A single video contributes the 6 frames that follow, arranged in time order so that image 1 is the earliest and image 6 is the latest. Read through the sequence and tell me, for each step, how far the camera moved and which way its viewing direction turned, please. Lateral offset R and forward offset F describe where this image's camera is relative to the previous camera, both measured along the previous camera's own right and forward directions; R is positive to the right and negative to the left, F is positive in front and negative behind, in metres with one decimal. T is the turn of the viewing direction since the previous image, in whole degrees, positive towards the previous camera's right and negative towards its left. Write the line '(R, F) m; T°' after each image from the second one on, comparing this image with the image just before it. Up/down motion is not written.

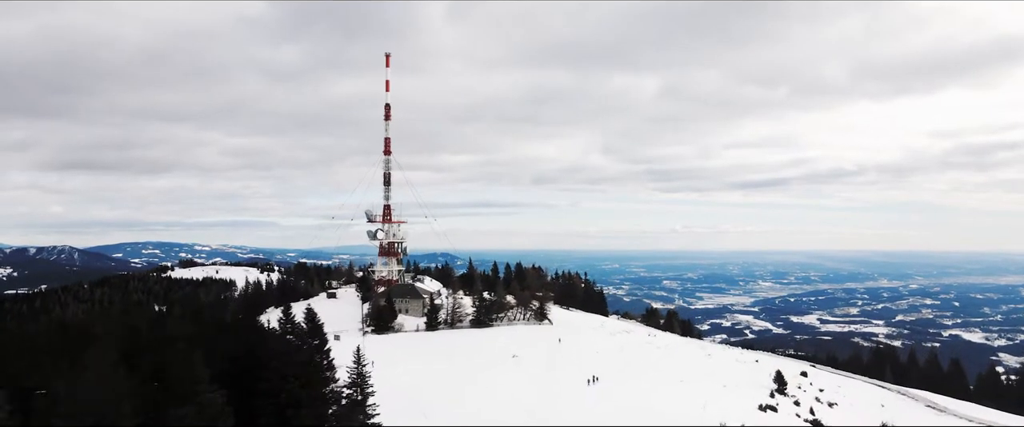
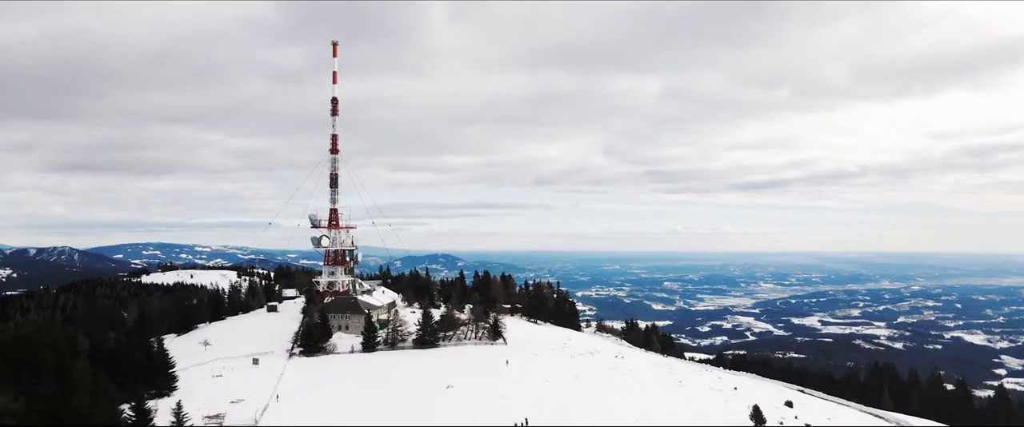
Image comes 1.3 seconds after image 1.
(+1.8, +2.4) m; 0°
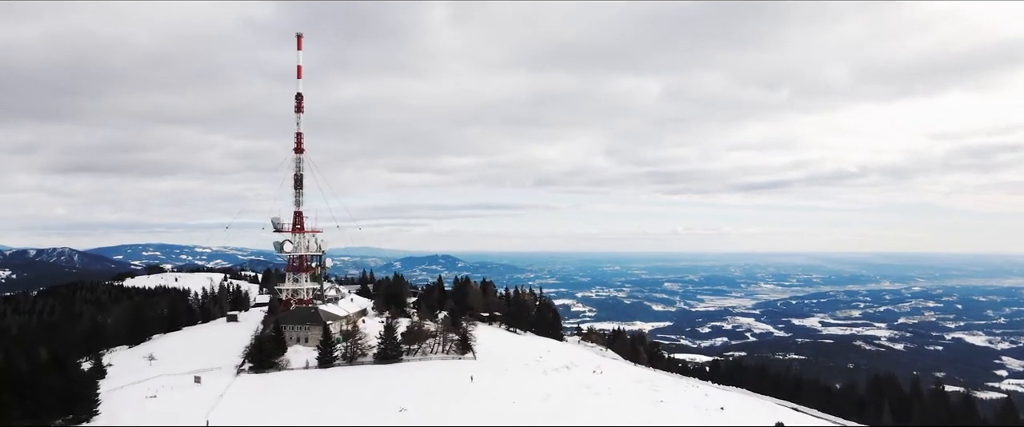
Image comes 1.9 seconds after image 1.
(+1.0, +1.4) m; 0°
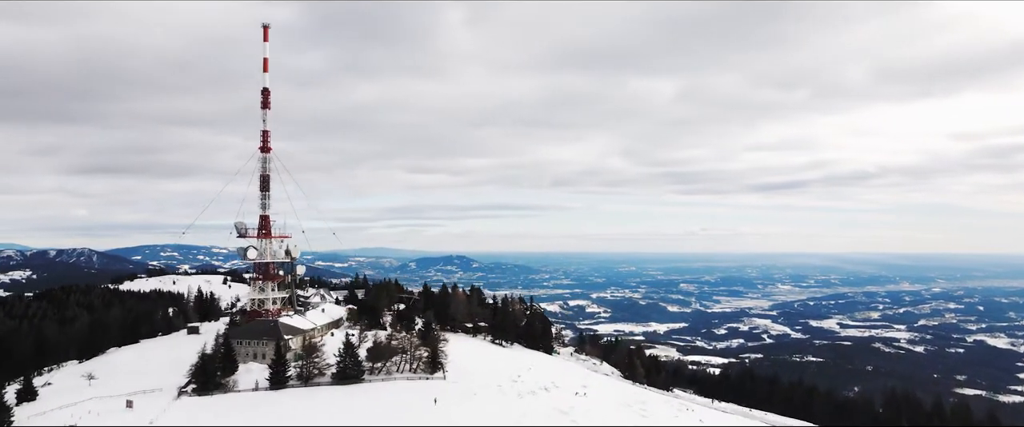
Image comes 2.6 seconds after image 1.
(+1.1, +1.8) m; -1°
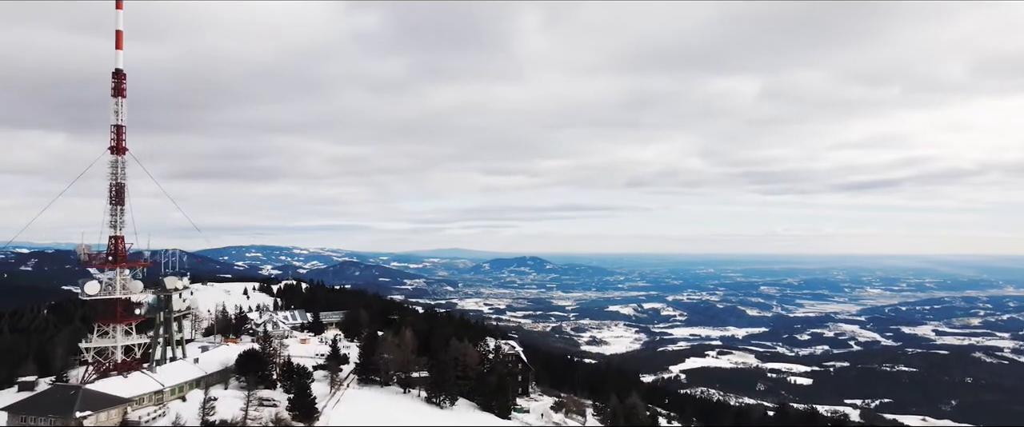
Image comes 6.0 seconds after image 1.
(+3.8, +6.2) m; -7°
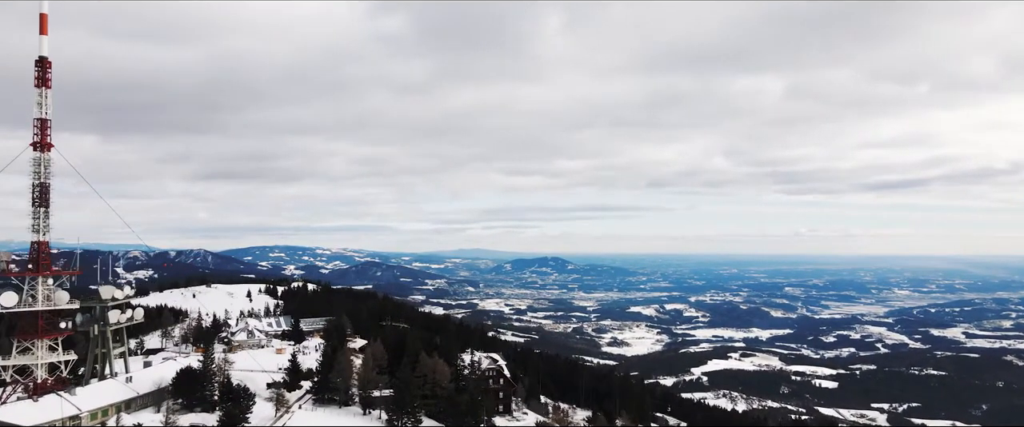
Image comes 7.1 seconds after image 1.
(+1.4, +1.9) m; -2°
